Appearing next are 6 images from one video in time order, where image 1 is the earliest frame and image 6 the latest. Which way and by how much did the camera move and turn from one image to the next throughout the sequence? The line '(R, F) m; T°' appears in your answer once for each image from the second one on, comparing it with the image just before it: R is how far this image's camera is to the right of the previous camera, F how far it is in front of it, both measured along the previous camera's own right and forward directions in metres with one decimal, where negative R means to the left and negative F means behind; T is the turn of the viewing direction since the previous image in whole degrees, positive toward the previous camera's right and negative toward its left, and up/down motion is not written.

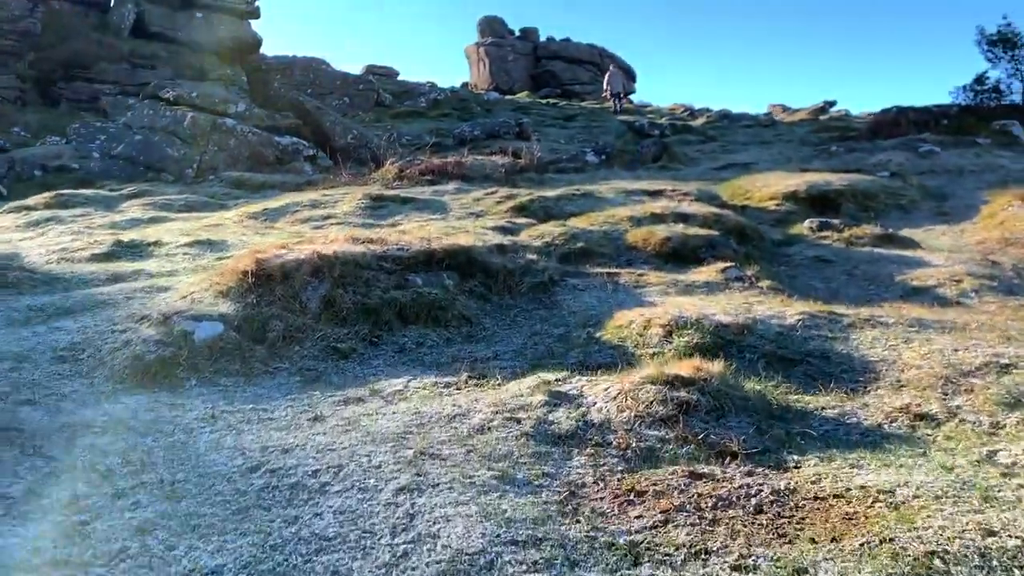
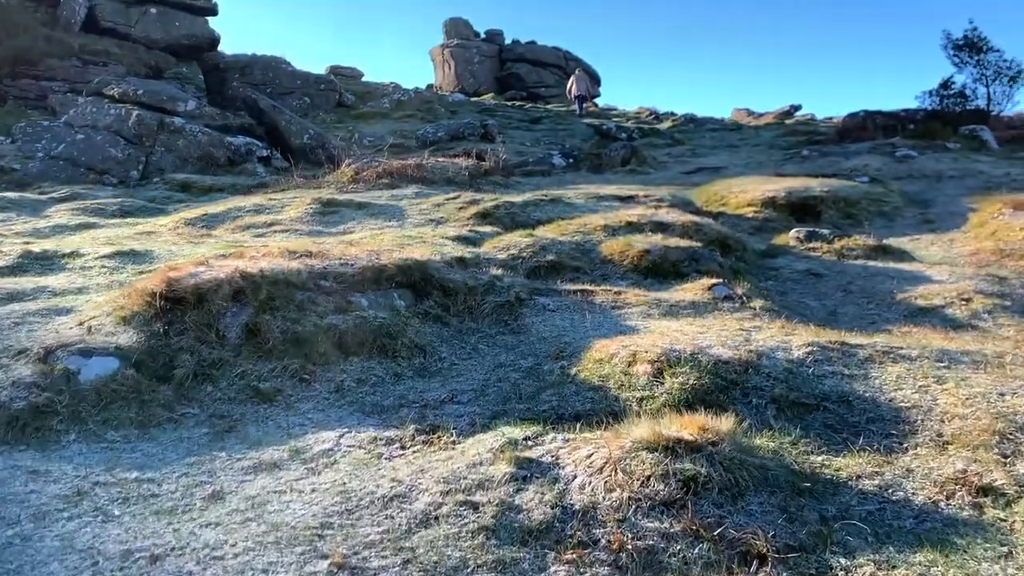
(0.0, +1.2) m; +2°
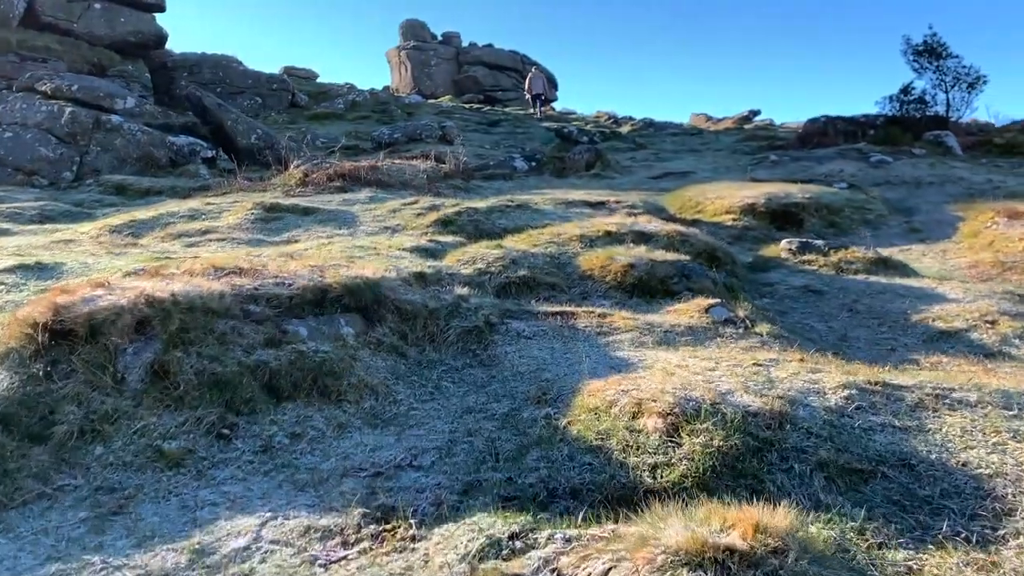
(-0.1, +1.3) m; +3°
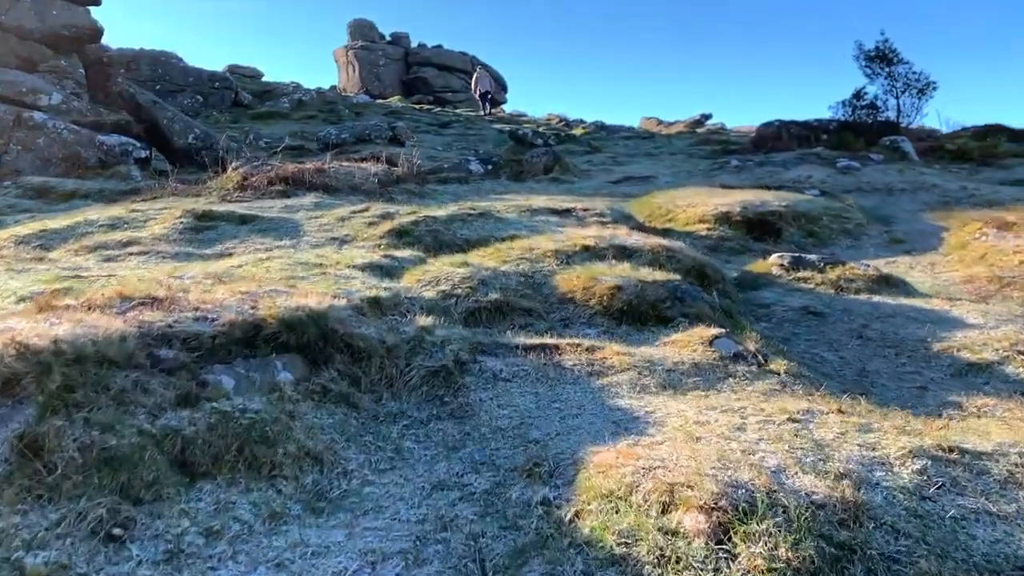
(-0.2, +1.2) m; +3°
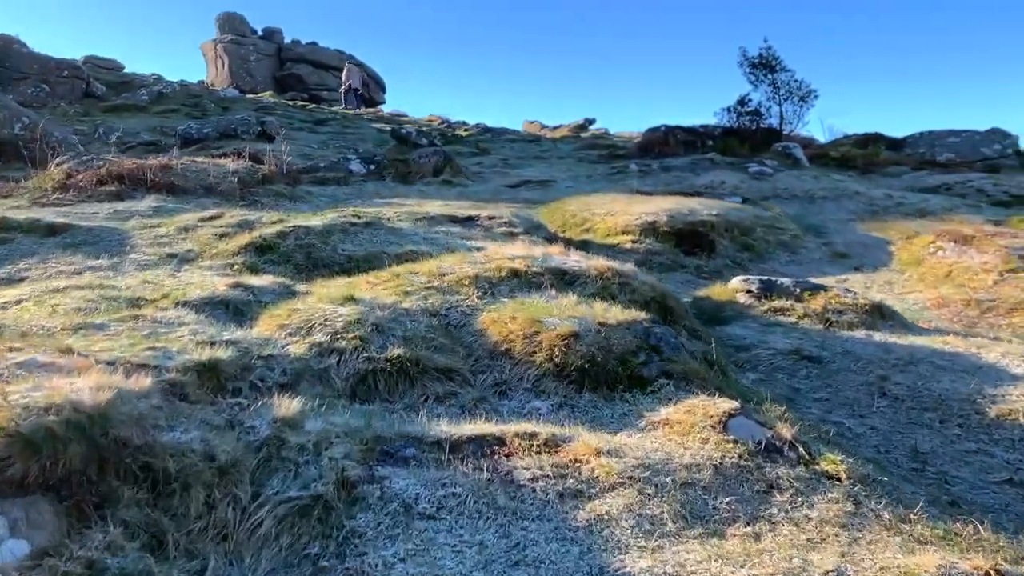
(-0.2, +2.5) m; +8°
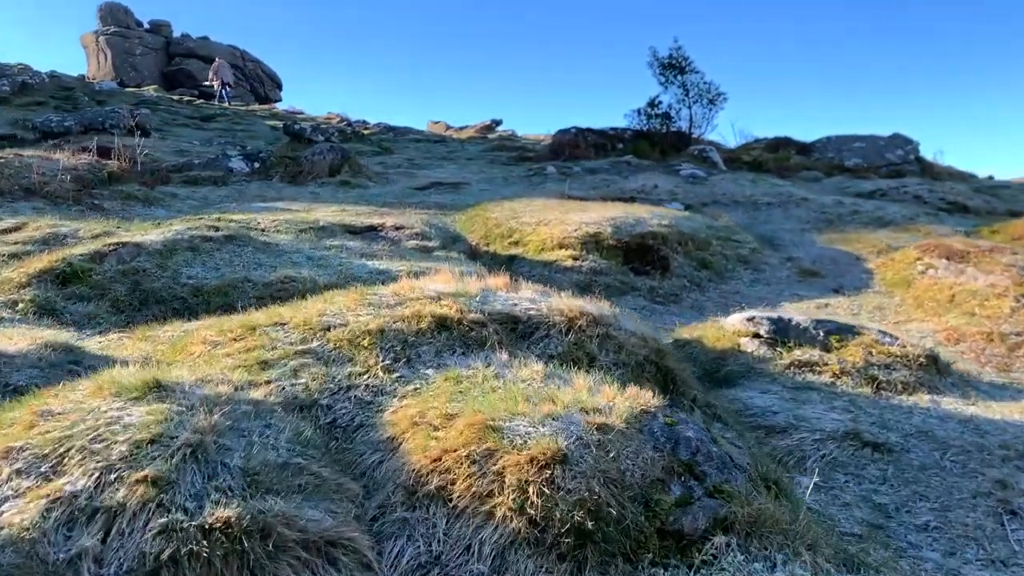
(-0.1, +2.5) m; +7°
